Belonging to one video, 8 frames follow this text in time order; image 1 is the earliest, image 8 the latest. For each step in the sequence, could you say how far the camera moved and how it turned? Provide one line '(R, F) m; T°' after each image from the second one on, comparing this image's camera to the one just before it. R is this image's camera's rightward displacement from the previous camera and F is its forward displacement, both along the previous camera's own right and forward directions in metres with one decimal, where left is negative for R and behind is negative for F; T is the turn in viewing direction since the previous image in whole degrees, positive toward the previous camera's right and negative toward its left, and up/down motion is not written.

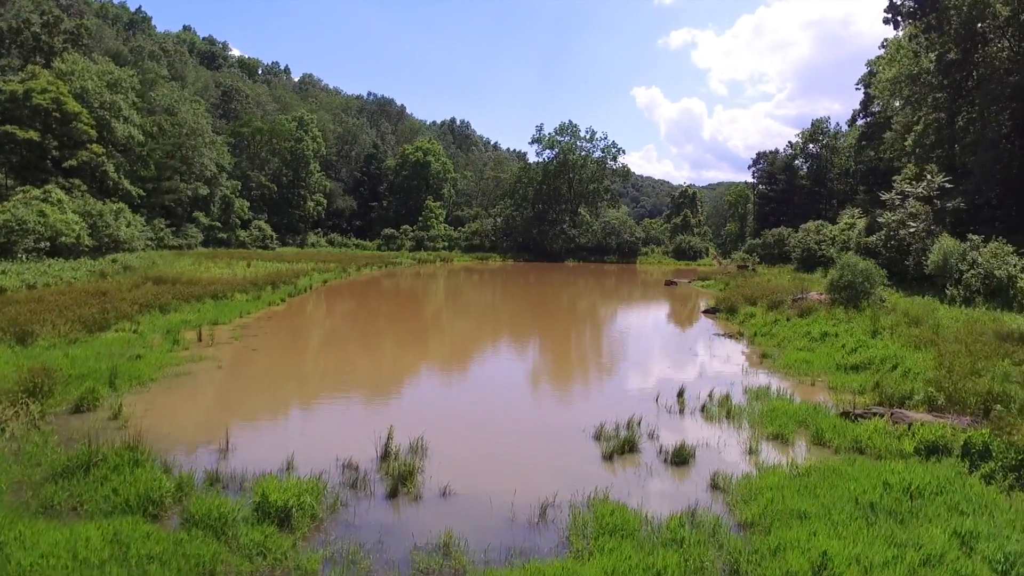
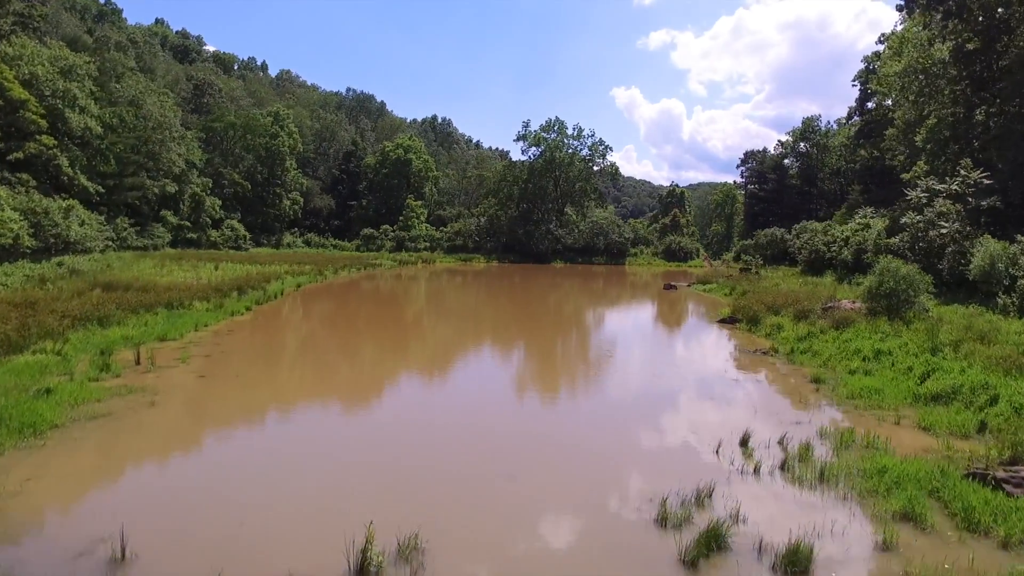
(-0.2, +1.1) m; +2°
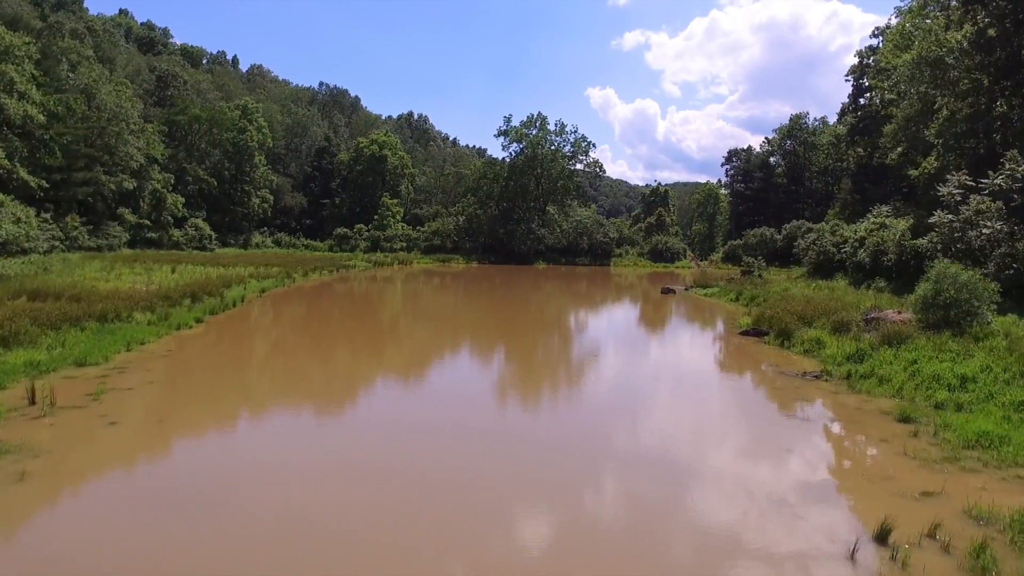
(-0.2, +1.2) m; +2°
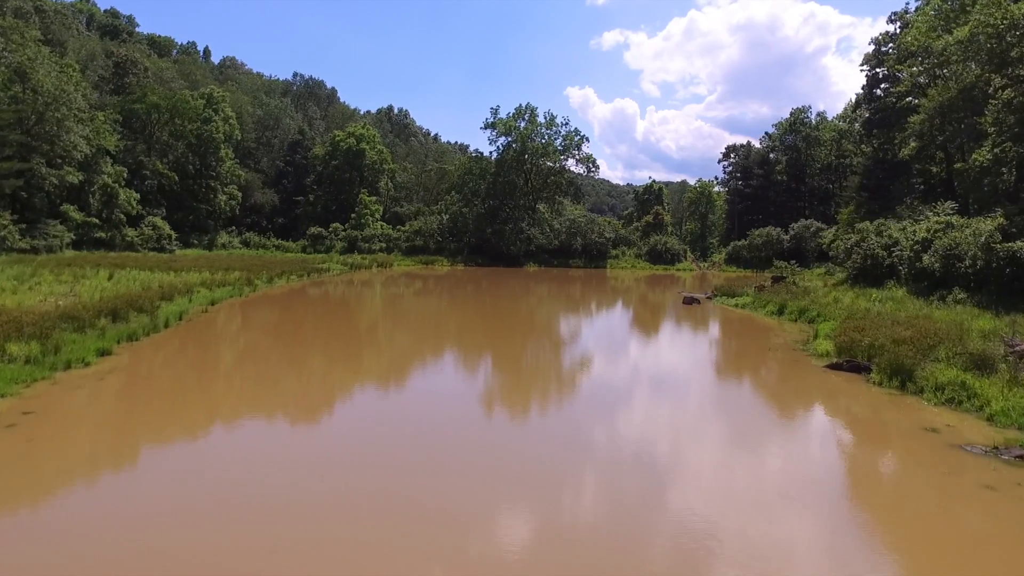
(-0.4, +2.1) m; +2°
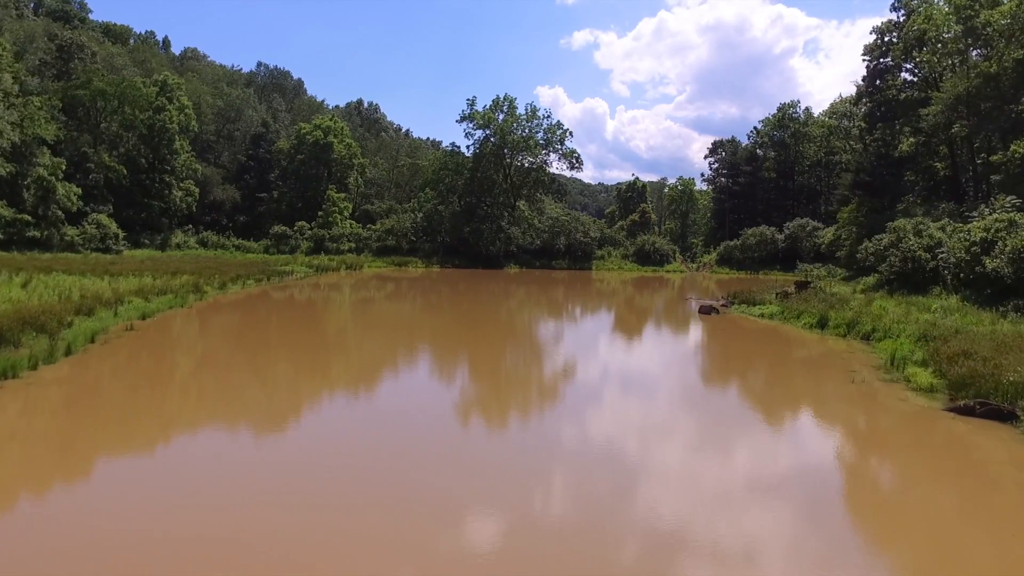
(-0.4, +1.7) m; +3°
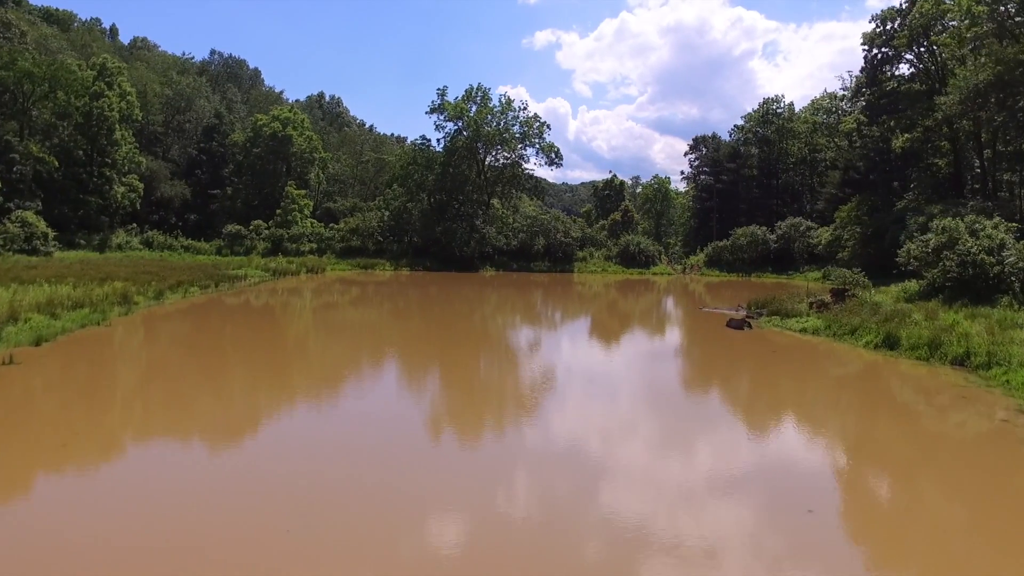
(-0.5, +1.8) m; +3°
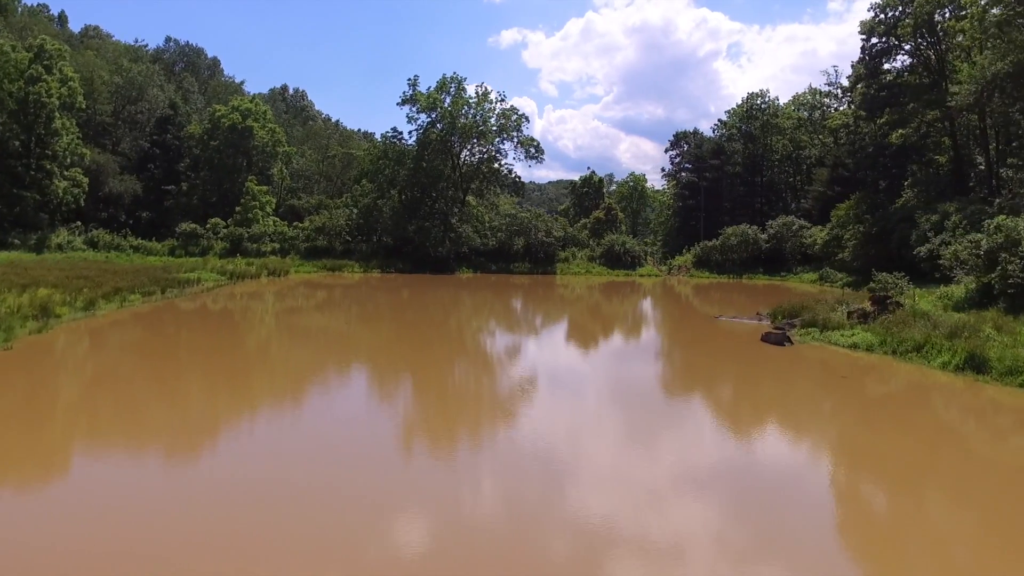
(-0.4, +1.5) m; +3°
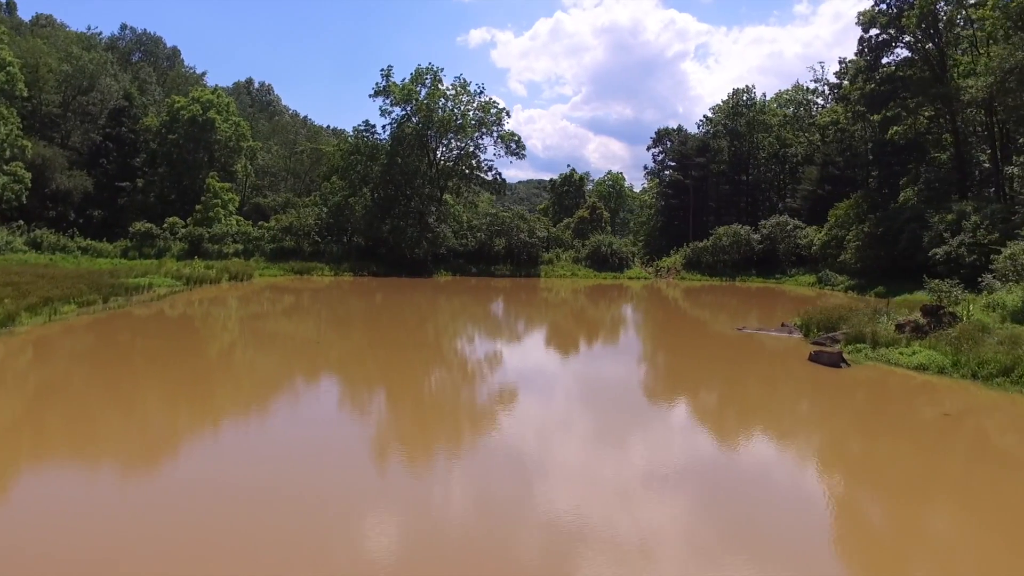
(-0.4, +1.3) m; +3°
